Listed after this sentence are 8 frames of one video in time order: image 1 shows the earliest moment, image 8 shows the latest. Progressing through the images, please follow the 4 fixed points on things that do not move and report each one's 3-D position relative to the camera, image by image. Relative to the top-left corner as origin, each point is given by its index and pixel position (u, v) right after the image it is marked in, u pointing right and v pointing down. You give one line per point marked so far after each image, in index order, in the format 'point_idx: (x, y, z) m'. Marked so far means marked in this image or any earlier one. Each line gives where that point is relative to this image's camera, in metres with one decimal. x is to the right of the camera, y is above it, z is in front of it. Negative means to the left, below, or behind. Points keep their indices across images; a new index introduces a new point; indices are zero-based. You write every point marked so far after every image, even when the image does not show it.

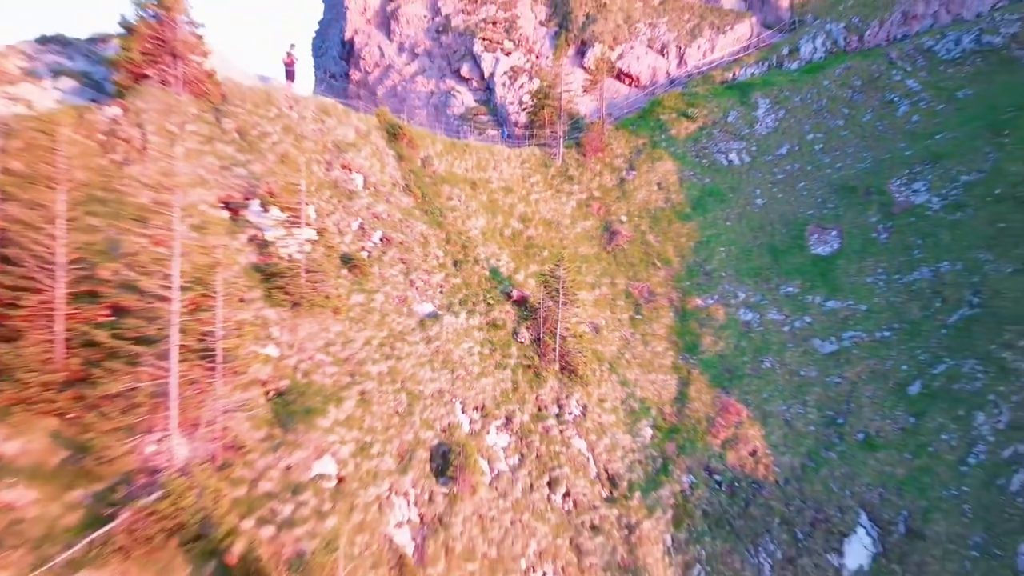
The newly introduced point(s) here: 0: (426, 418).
0: (-1.1, -2.0, +12.1) m
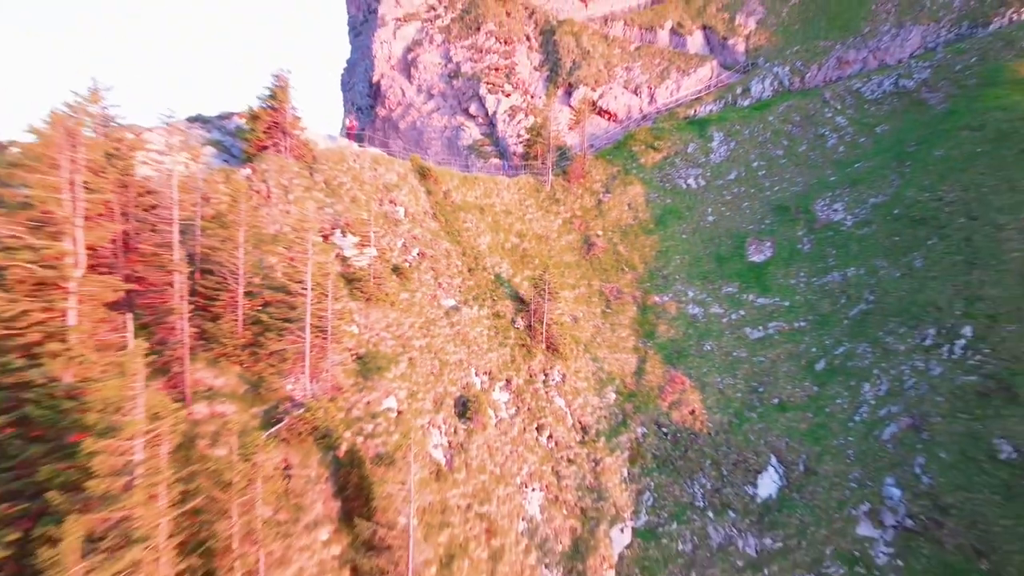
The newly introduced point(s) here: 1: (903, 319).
0: (-1.2, -2.0, +16.9) m
1: (+9.6, -0.7, +20.6) m
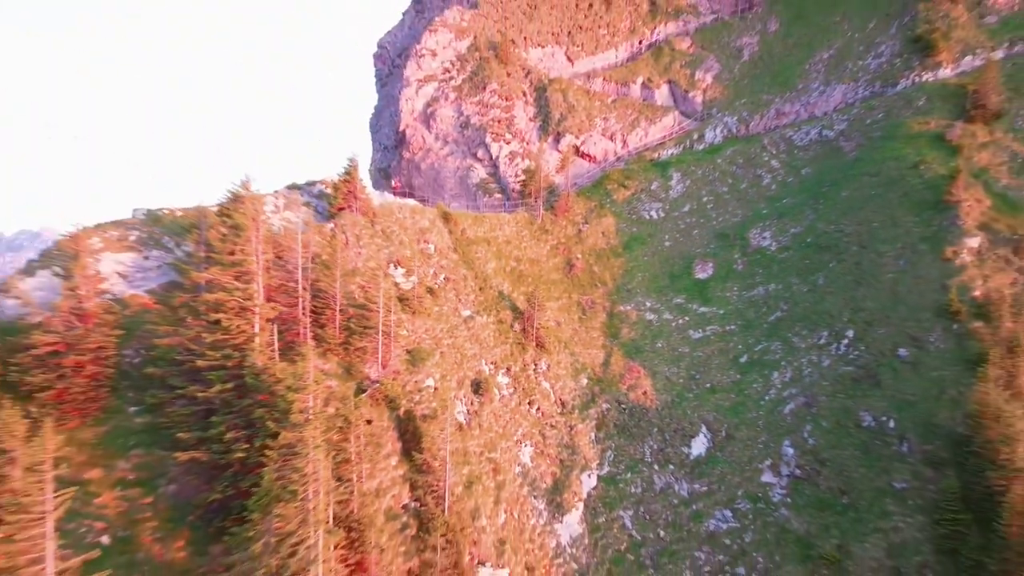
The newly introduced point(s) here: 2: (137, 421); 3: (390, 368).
0: (-1.2, -2.4, +23.6) m
1: (+9.6, -1.1, +27.3) m
2: (-7.3, -2.6, +15.9) m
3: (-2.8, -2.1, +19.8) m
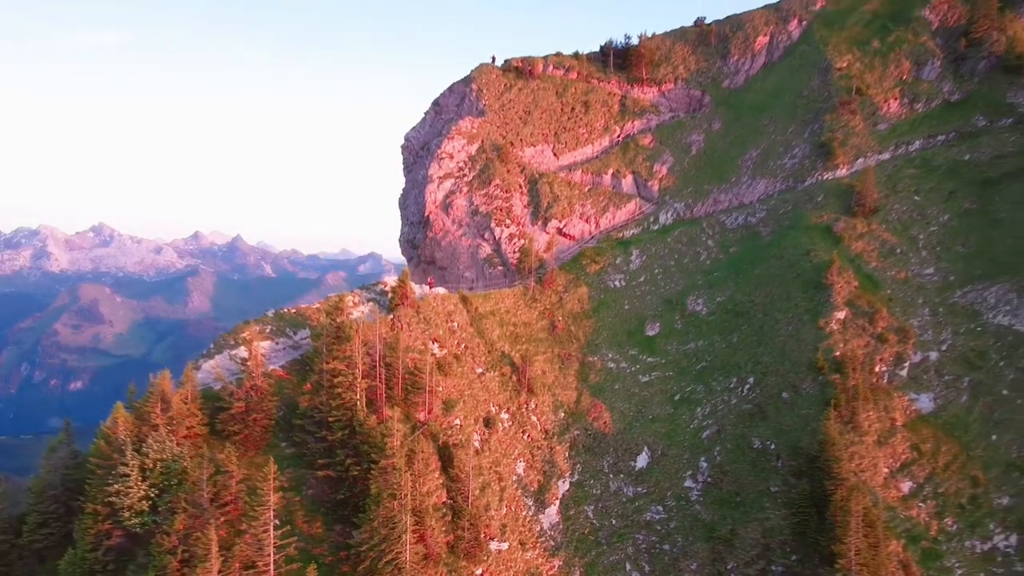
0: (-1.2, -5.1, +34.3) m
1: (+9.5, -3.8, +38.0) m
2: (-7.3, -5.3, +26.6) m
3: (-2.9, -4.8, +30.4) m
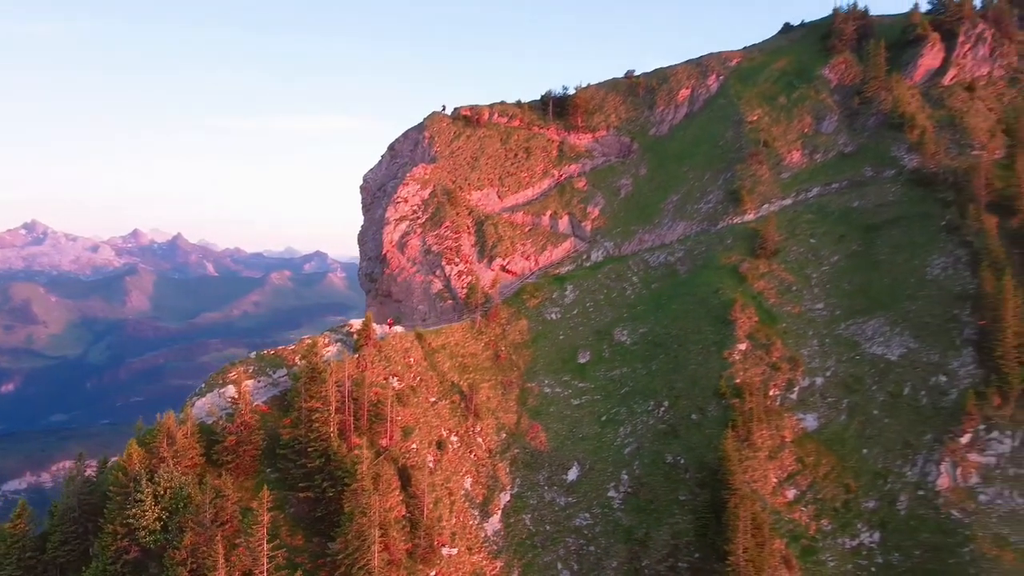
0: (-3.7, -7.1, +39.6) m
1: (+6.8, -5.7, +44.1) m
2: (-9.3, -7.3, +31.5) m
3: (-5.1, -6.7, +35.7) m
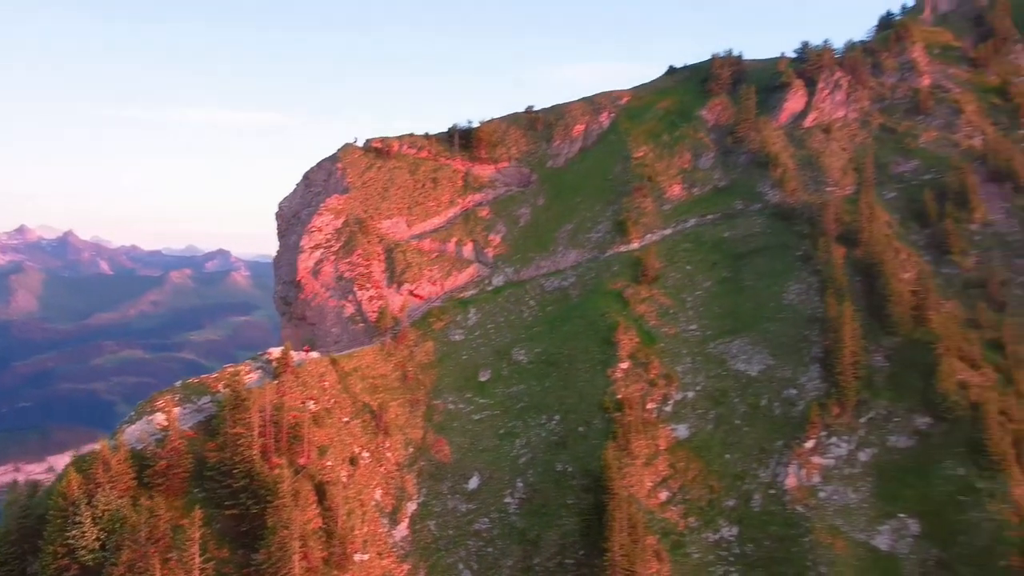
0: (-8.8, -8.6, +43.5) m
1: (+1.2, -7.3, +49.1) m
2: (-13.4, -8.9, +34.9) m
3: (-9.7, -8.3, +39.5) m
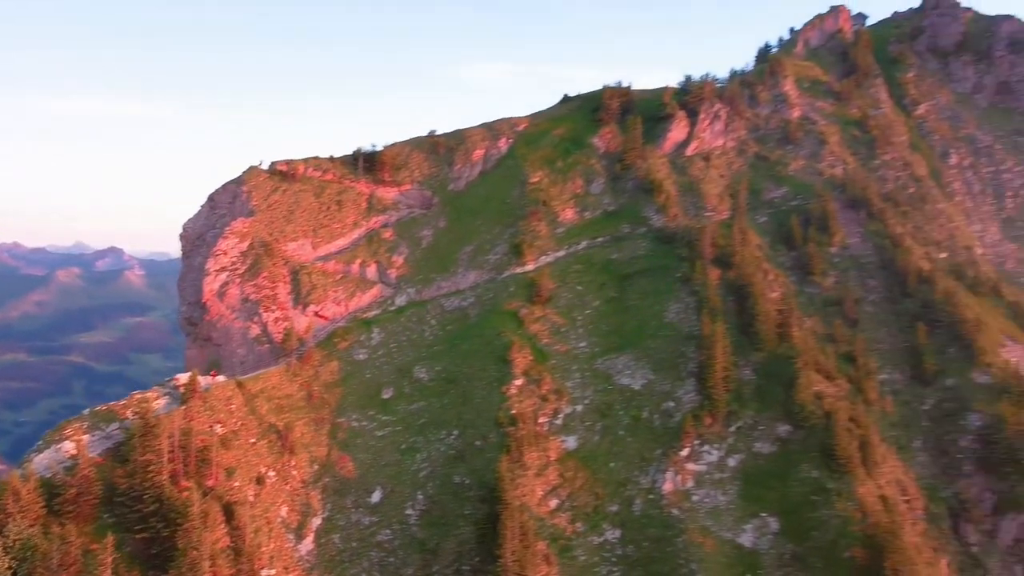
0: (-14.4, -10.1, +45.5) m
1: (-5.1, -8.8, +52.2) m
2: (-18.1, -10.4, +36.4) m
3: (-14.9, -9.8, +41.4) m
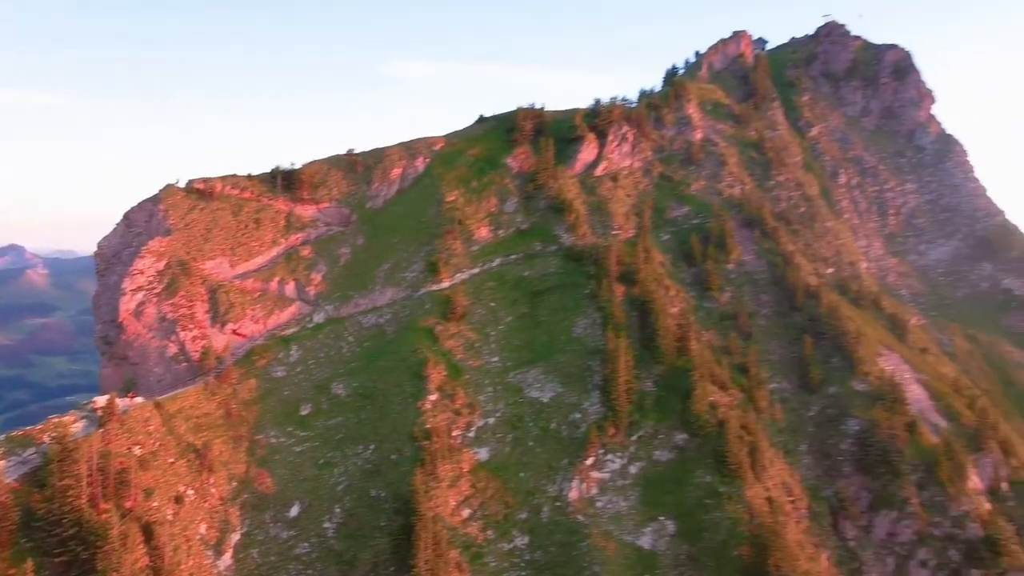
0: (-19.4, -11.5, +46.7) m
1: (-10.8, -10.1, +54.1) m
2: (-22.2, -11.7, +37.2) m
3: (-19.5, -11.1, +42.5) m
